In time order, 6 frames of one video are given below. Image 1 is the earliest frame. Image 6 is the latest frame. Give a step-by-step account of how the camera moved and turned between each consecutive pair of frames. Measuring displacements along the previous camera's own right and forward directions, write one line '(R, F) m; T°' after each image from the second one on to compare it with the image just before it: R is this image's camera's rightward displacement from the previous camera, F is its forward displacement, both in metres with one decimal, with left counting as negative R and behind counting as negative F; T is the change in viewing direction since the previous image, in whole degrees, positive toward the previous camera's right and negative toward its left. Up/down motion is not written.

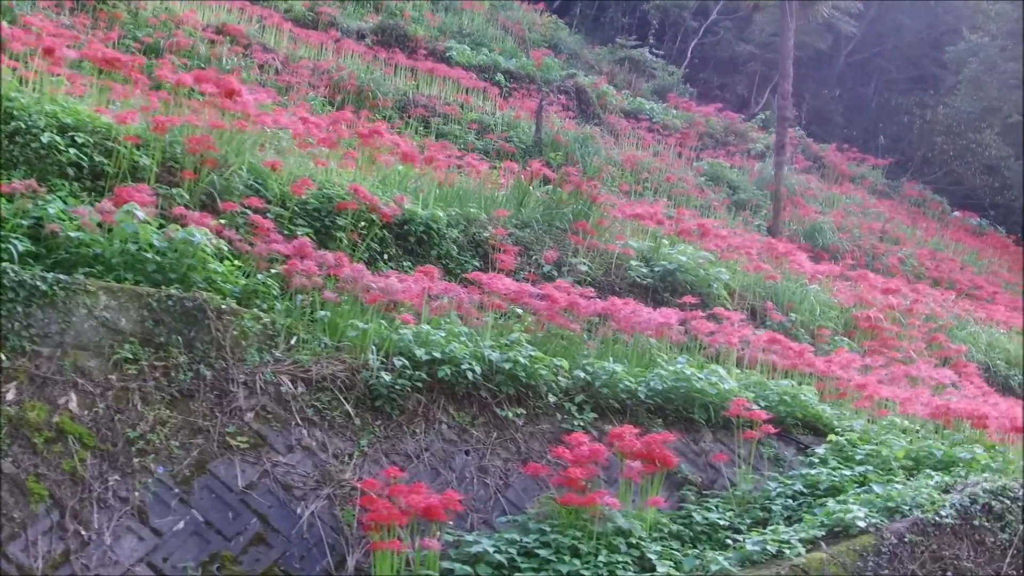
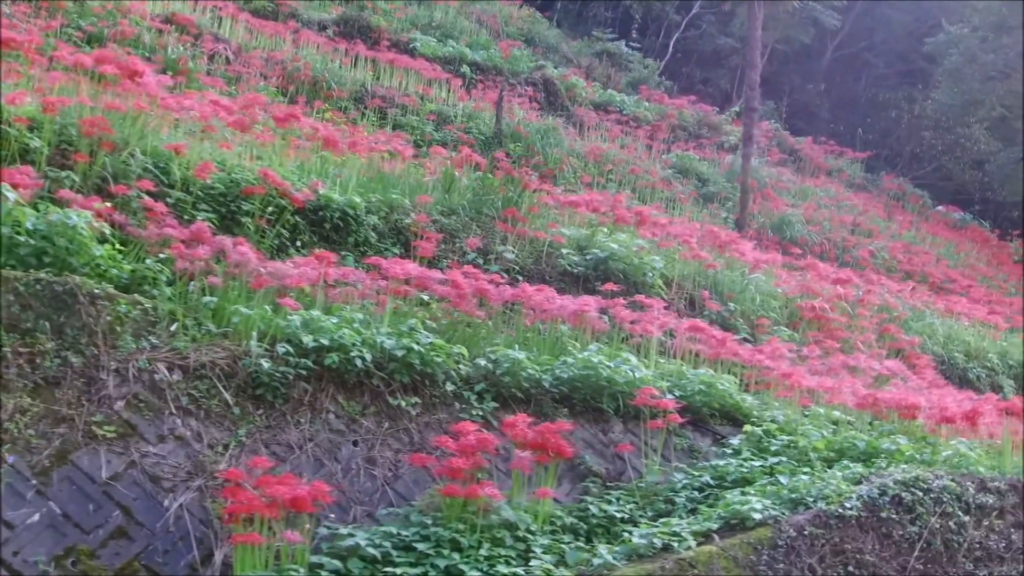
(+0.3, +0.2) m; 0°
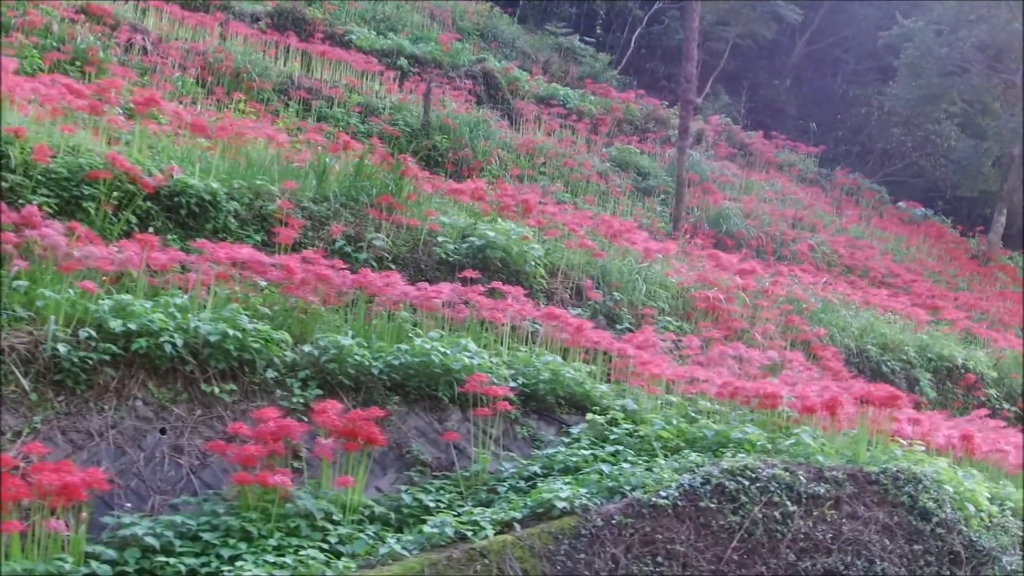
(+0.5, +0.1) m; 0°
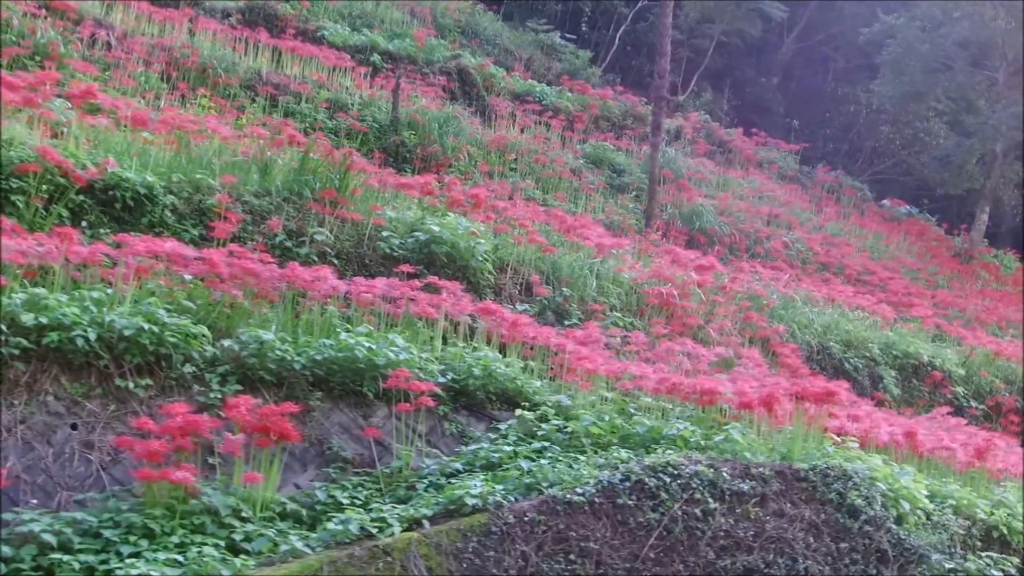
(+0.2, +0.1) m; 0°
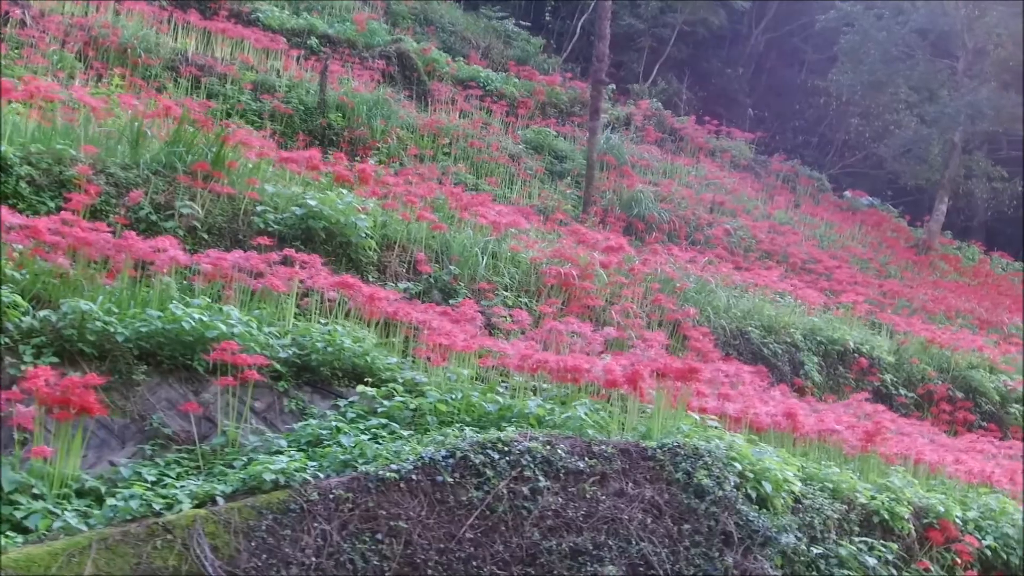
(+0.4, +0.2) m; 0°
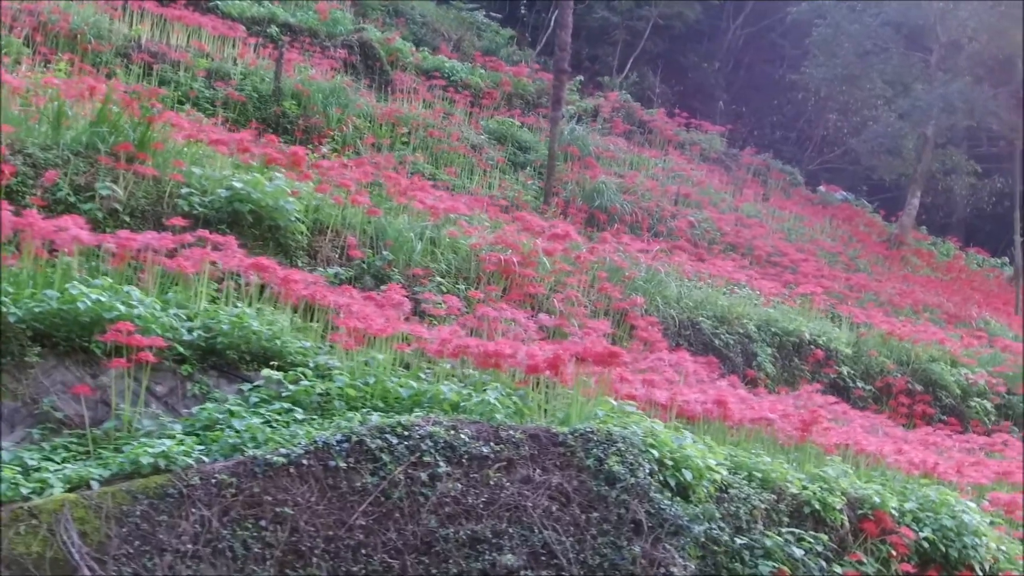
(+0.2, +0.1) m; 0°
